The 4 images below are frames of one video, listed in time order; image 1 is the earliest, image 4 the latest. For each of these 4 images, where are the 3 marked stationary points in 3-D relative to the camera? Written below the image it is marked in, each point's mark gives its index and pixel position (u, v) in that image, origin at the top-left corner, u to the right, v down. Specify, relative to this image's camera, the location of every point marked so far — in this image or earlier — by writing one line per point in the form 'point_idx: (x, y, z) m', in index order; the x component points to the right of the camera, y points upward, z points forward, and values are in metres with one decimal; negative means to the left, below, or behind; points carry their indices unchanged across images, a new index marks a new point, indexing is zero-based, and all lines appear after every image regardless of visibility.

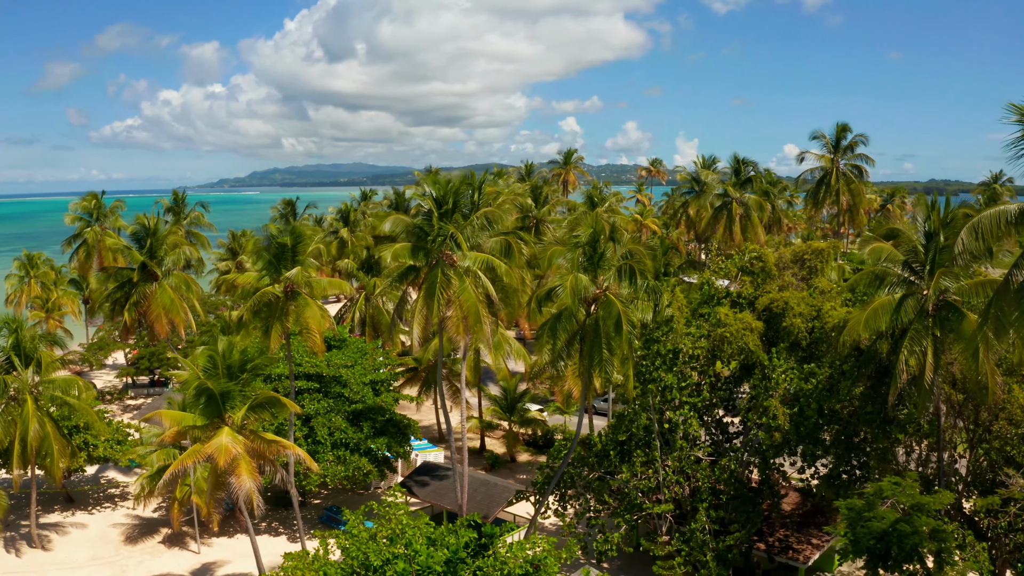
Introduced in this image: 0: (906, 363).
0: (+8.4, -1.5, +13.5) m
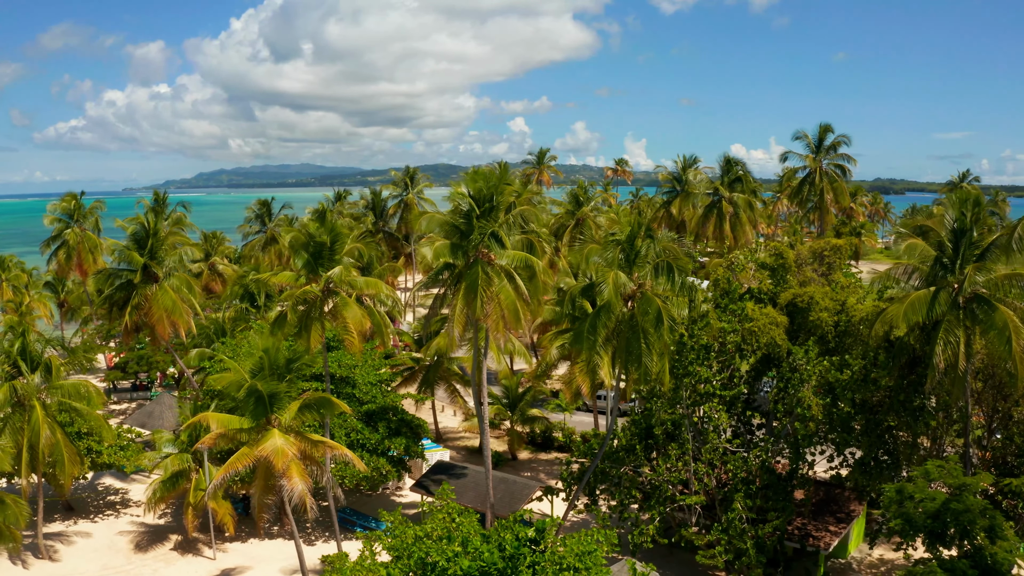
0: (+9.5, -1.4, +14.1) m
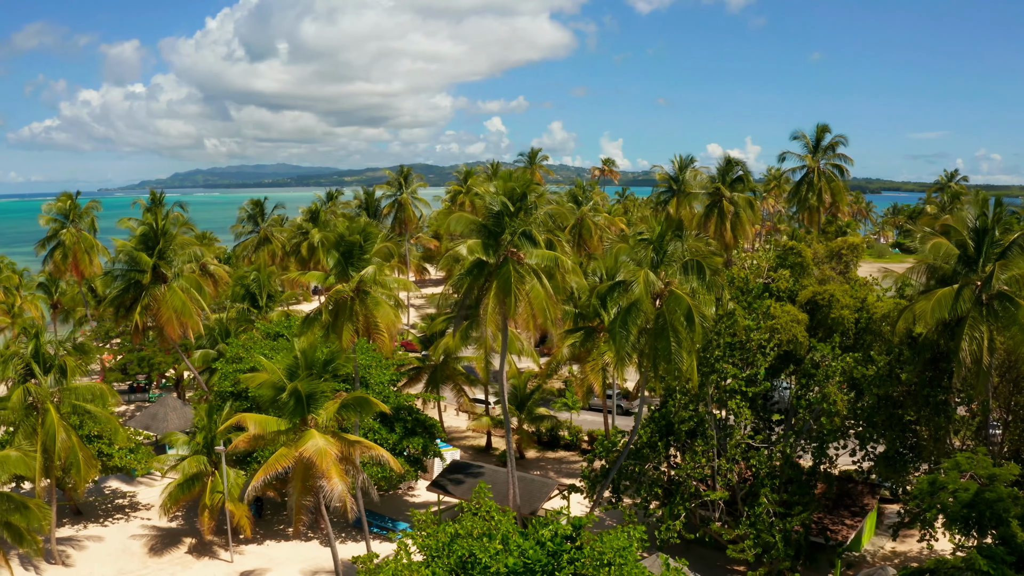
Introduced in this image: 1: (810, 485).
0: (+10.2, -1.3, +14.4) m
1: (+7.7, -5.1, +16.7) m
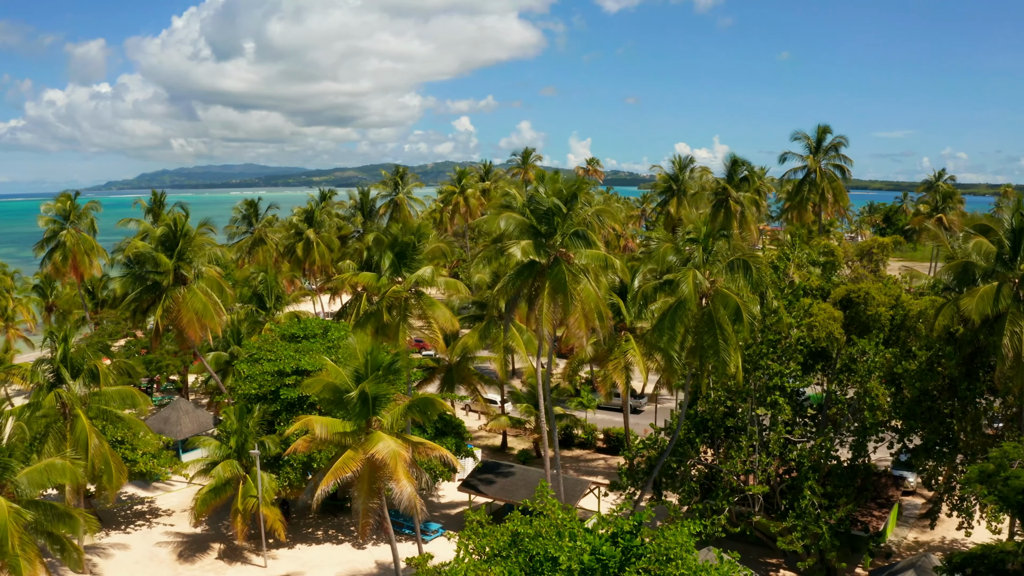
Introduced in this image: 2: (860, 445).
0: (+11.5, -1.3, +14.9) m
1: (+9.0, -5.1, +17.1) m
2: (+9.2, -4.1, +17.0) m
